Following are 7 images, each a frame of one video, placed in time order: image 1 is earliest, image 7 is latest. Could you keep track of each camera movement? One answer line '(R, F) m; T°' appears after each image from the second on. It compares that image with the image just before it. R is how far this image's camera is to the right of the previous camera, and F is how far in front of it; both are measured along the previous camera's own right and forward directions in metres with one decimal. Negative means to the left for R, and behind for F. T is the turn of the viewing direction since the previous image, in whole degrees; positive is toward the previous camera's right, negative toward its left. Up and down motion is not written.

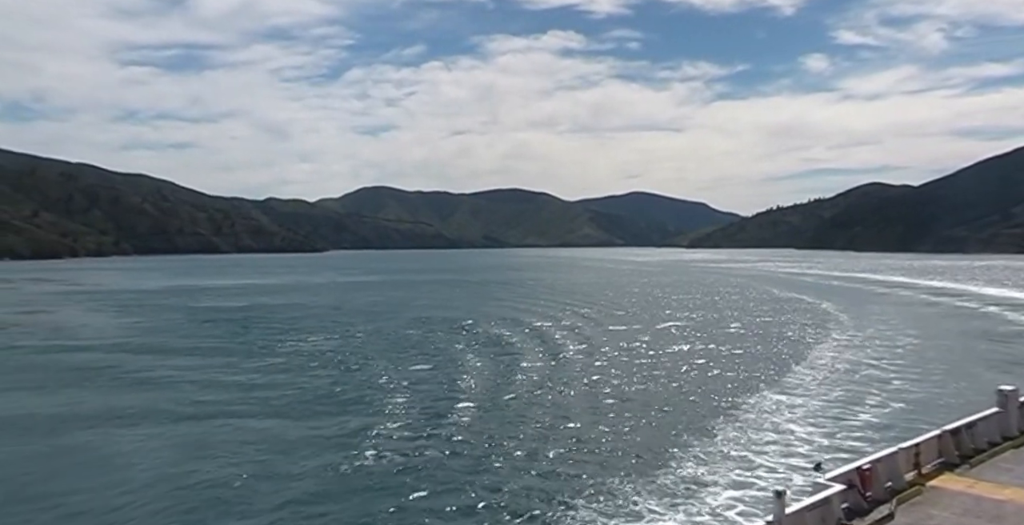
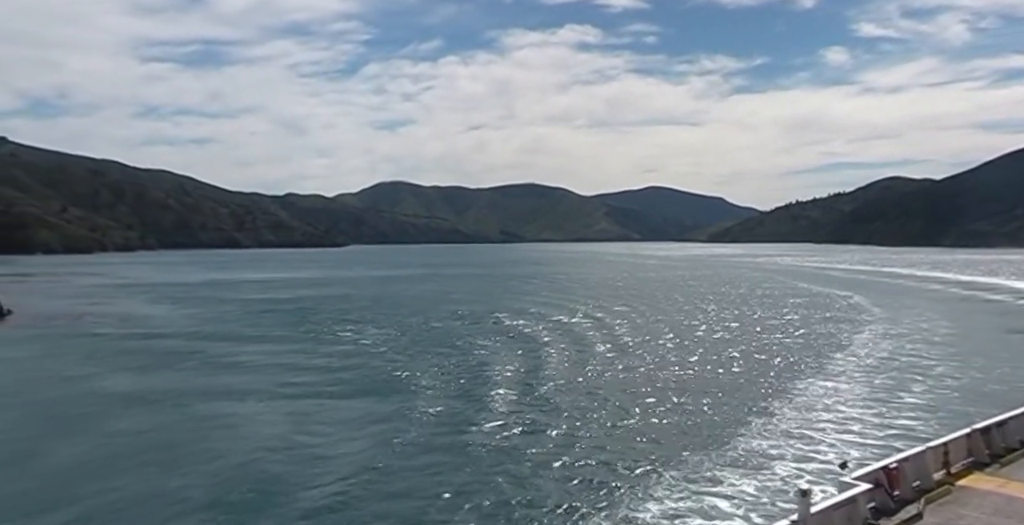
(-1.4, -1.6) m; -1°
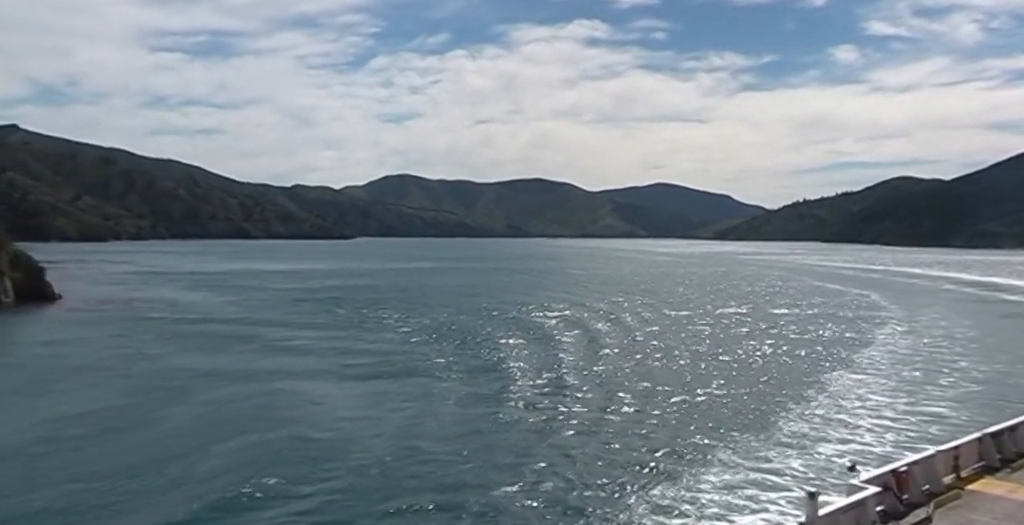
(-1.3, -1.4) m; -1°
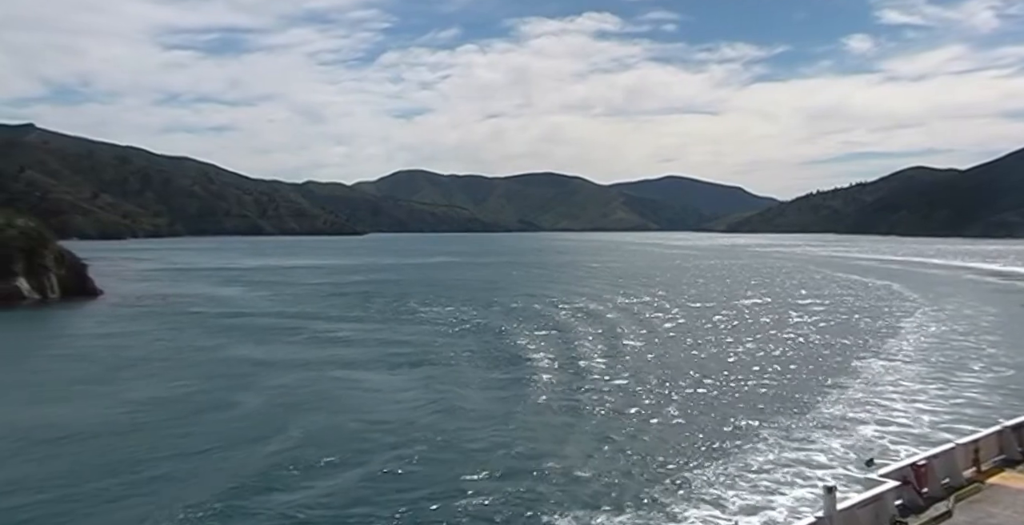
(-0.9, -0.9) m; -1°
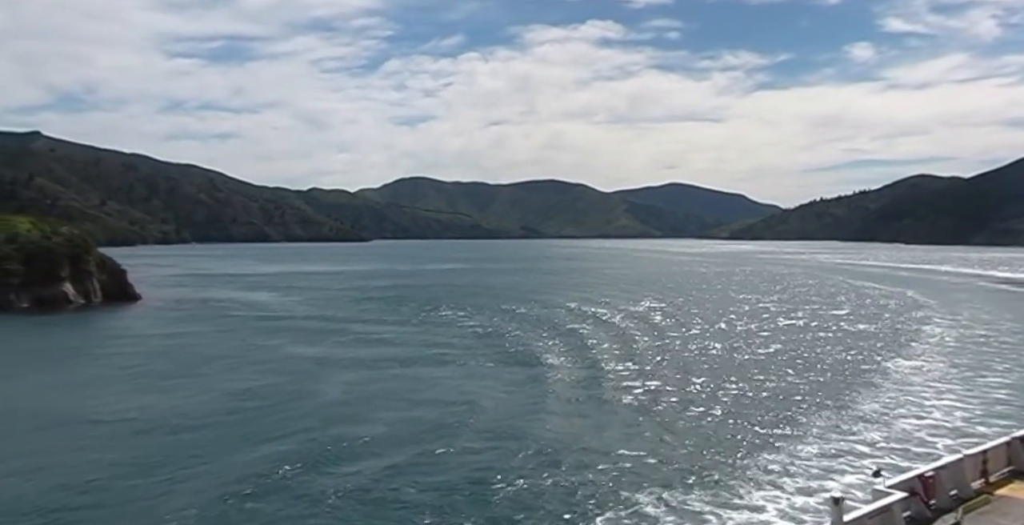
(-1.3, -1.2) m; 0°
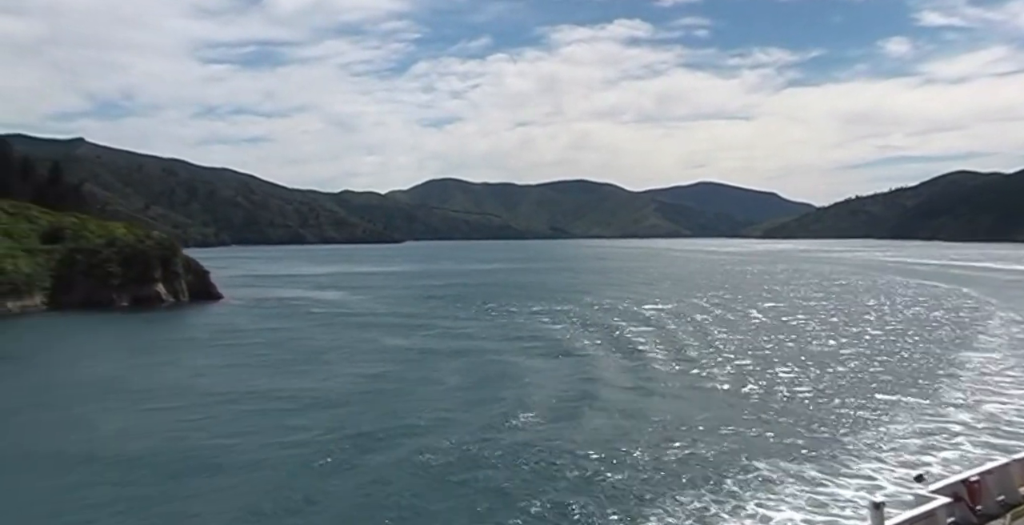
(-1.9, -1.7) m; -2°
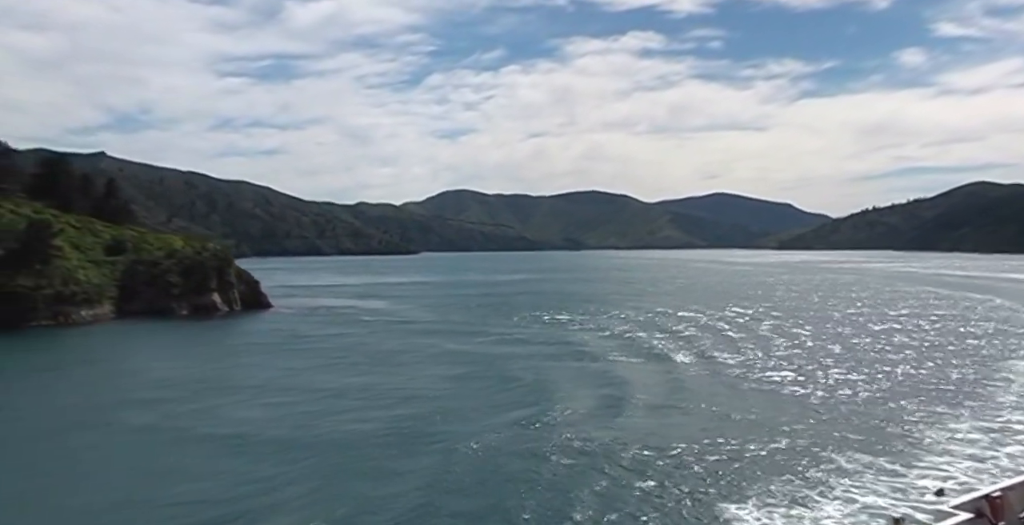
(-1.6, -1.4) m; -1°
